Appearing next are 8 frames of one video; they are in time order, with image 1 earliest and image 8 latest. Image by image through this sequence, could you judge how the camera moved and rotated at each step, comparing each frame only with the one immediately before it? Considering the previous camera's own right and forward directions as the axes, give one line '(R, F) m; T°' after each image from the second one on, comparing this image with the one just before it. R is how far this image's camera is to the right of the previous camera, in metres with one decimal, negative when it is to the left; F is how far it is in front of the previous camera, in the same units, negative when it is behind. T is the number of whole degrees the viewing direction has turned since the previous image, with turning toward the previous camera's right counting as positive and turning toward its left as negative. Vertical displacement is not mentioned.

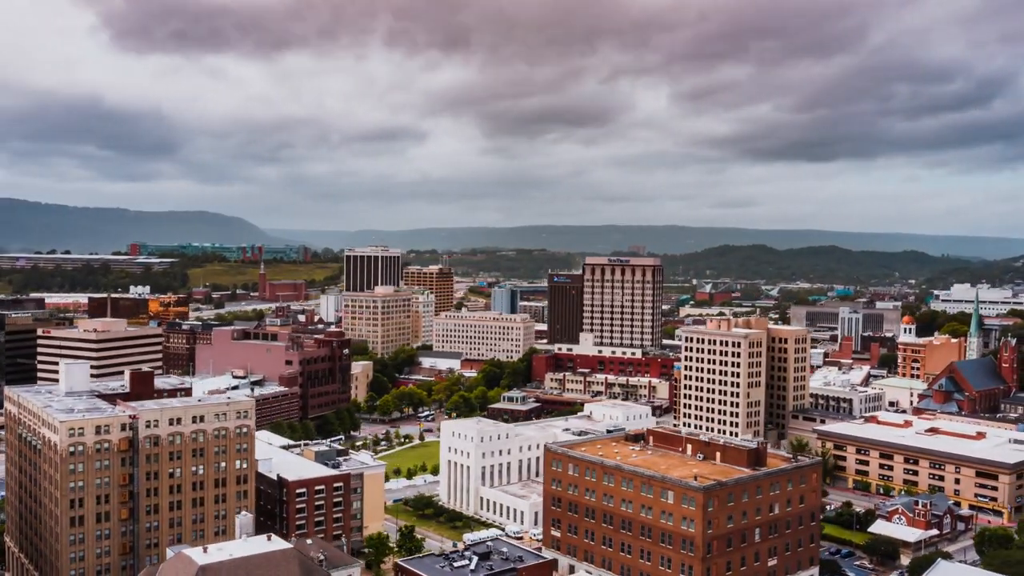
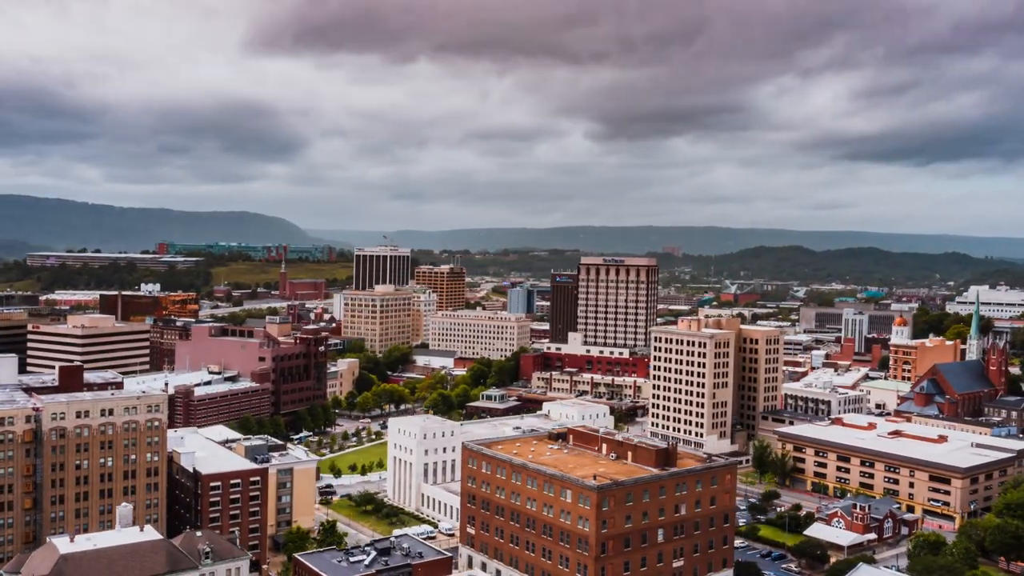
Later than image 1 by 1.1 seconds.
(+9.2, +0.4) m; -3°
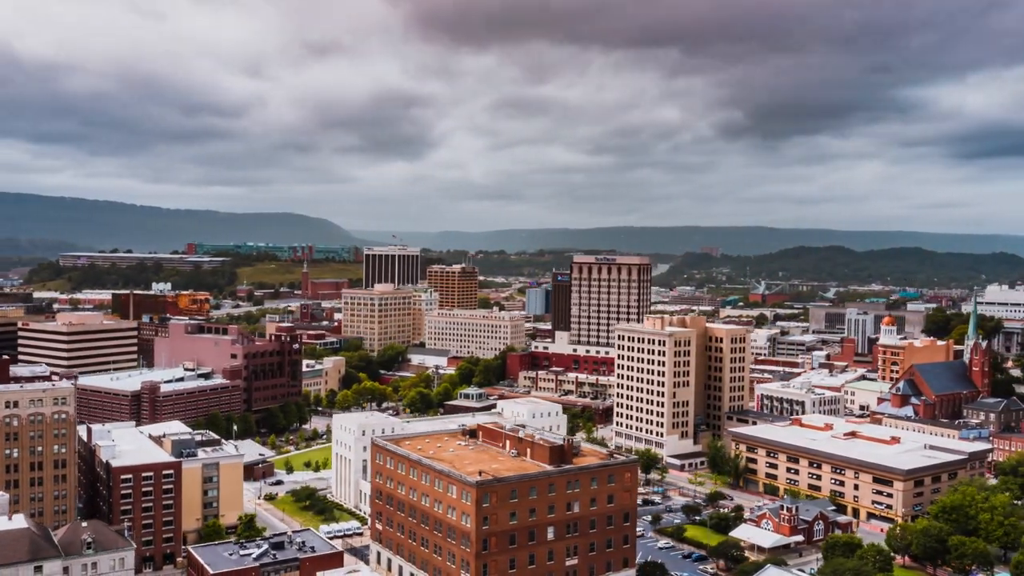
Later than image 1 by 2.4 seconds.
(+10.1, +0.3) m; -3°
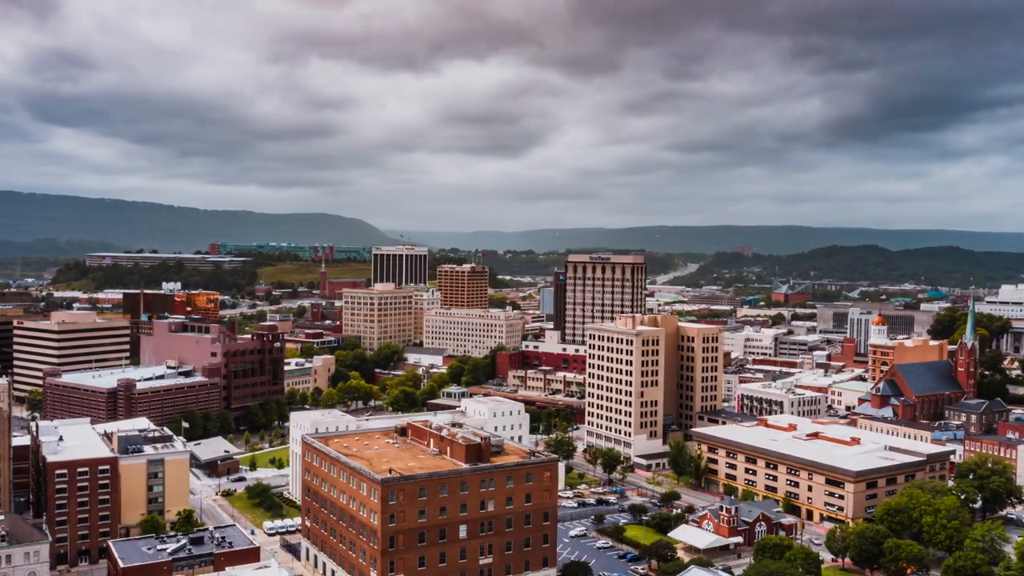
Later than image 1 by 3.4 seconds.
(+8.0, +0.2) m; -2°
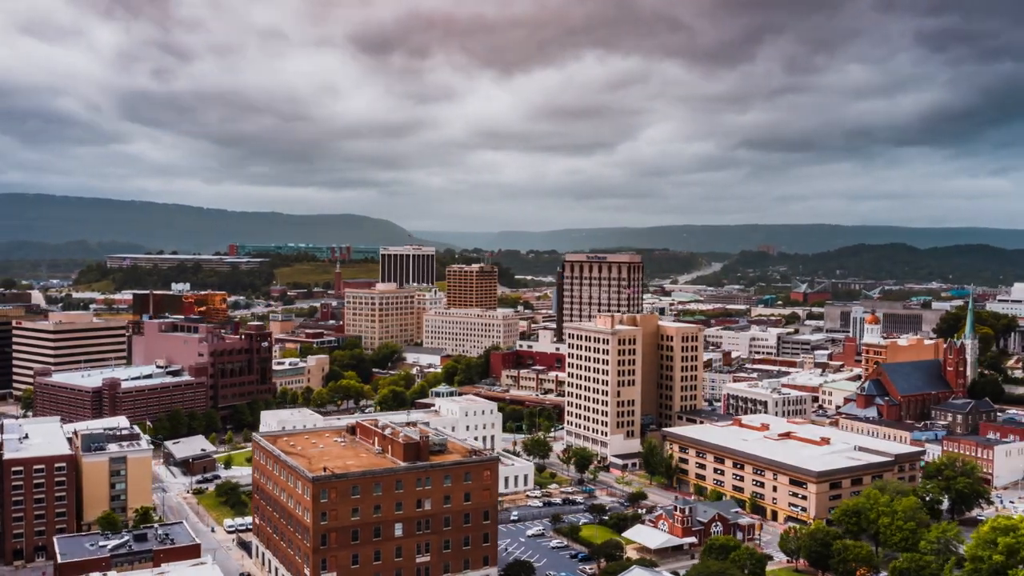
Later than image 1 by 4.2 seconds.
(+6.1, +0.1) m; -2°
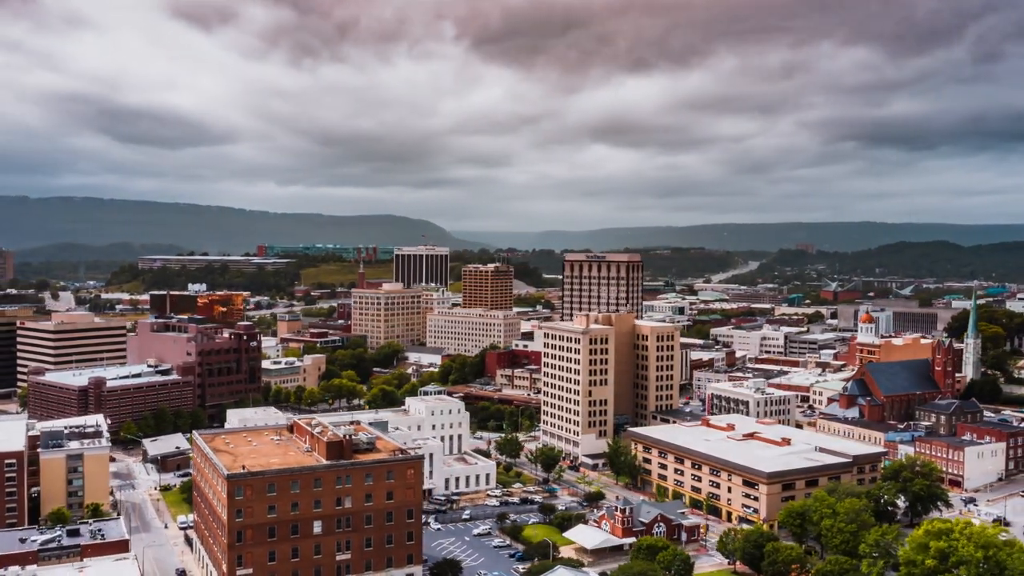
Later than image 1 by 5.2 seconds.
(+8.2, +0.1) m; -3°
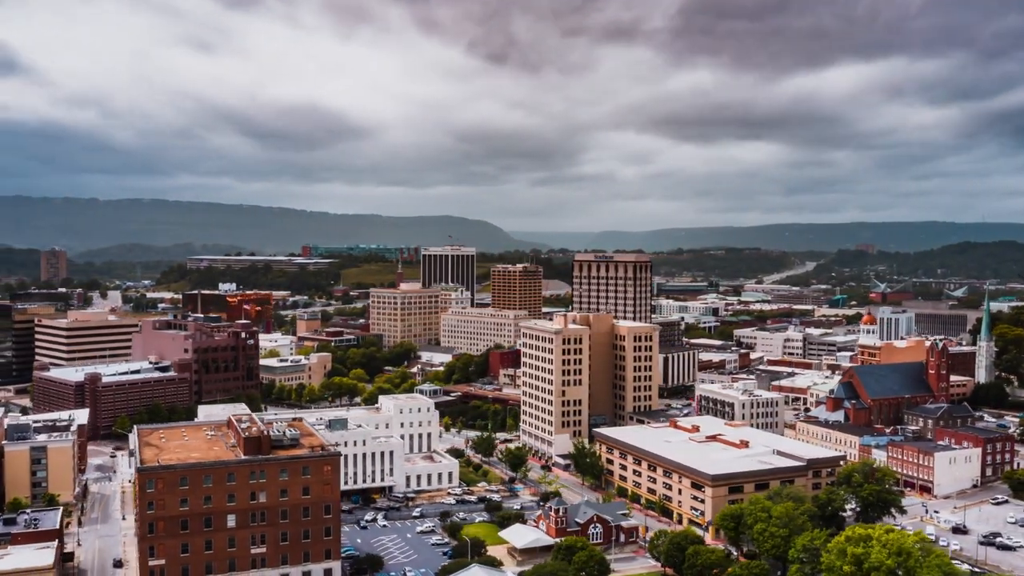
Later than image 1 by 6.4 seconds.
(+10.0, +0.2) m; -4°
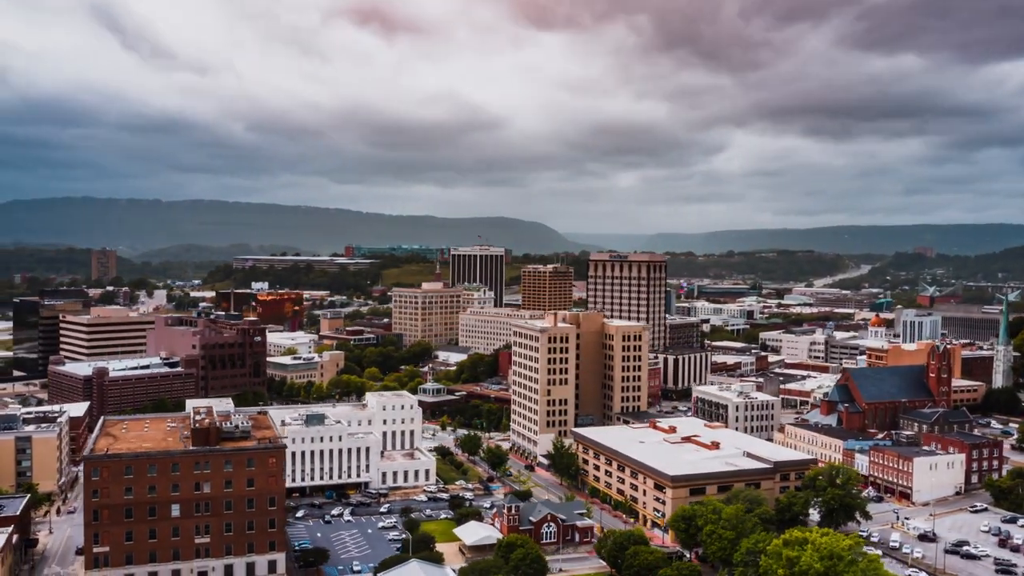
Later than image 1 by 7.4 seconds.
(+8.0, -0.1) m; -4°
